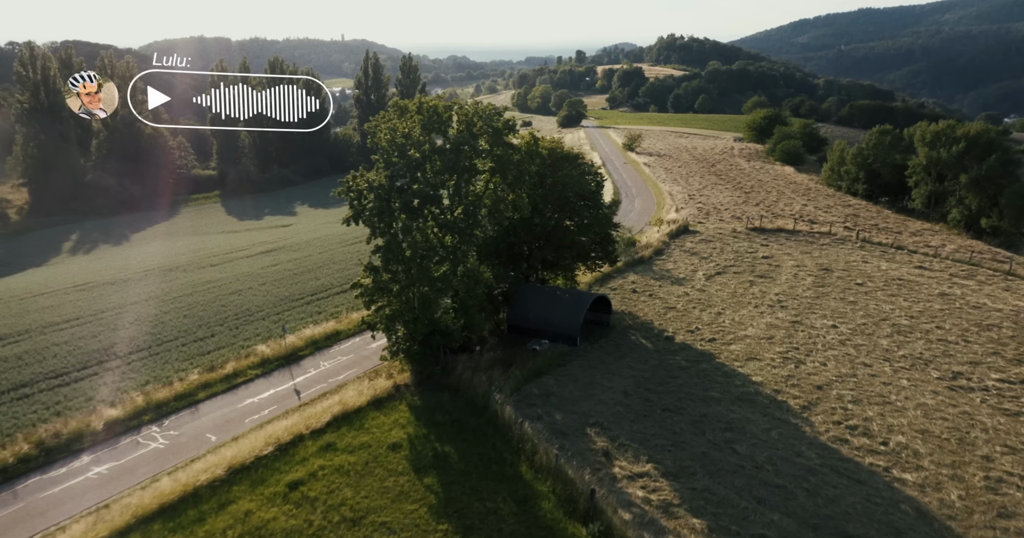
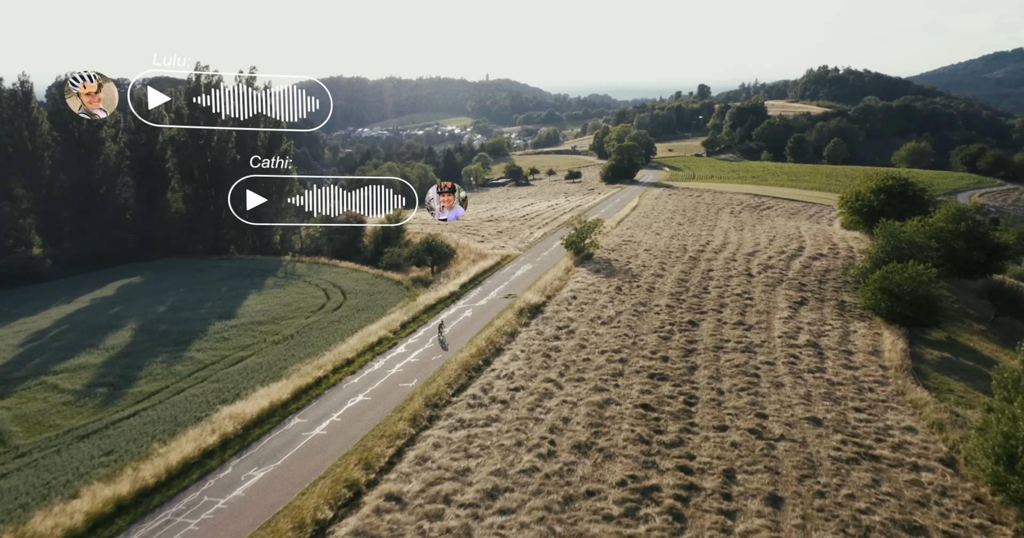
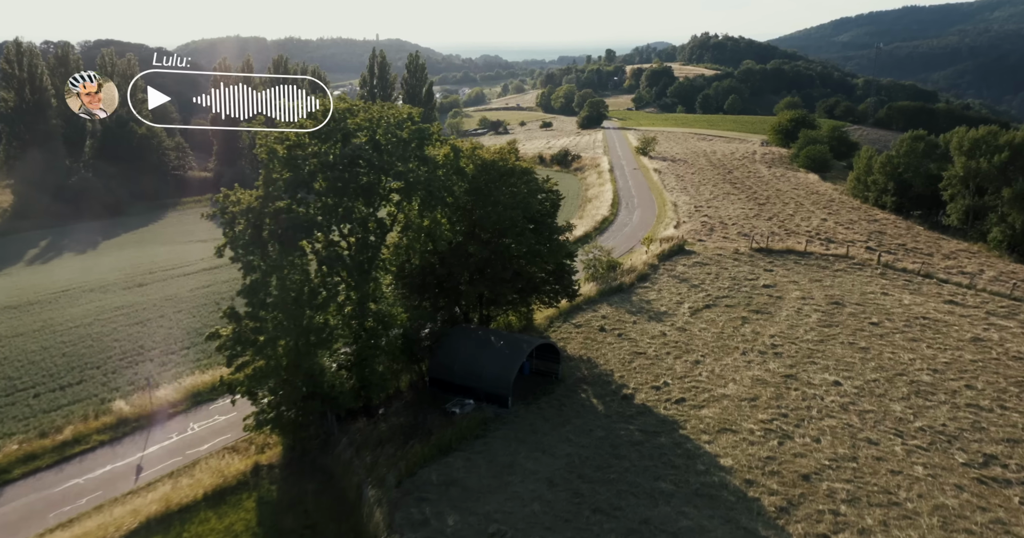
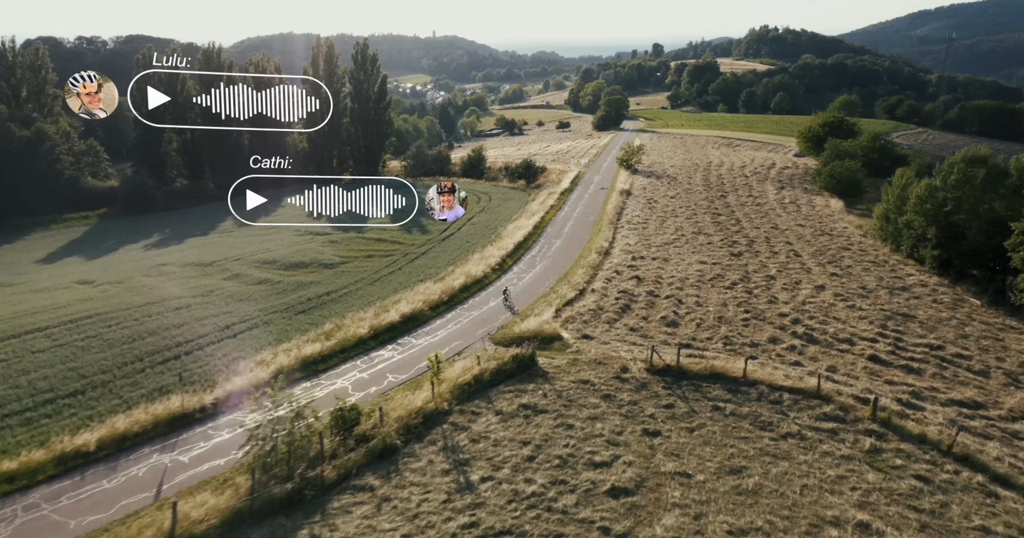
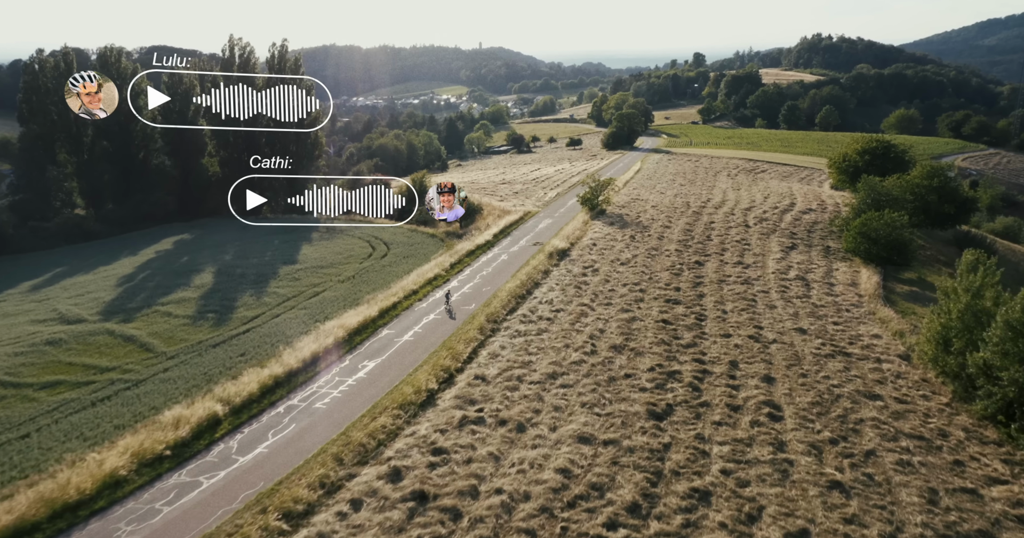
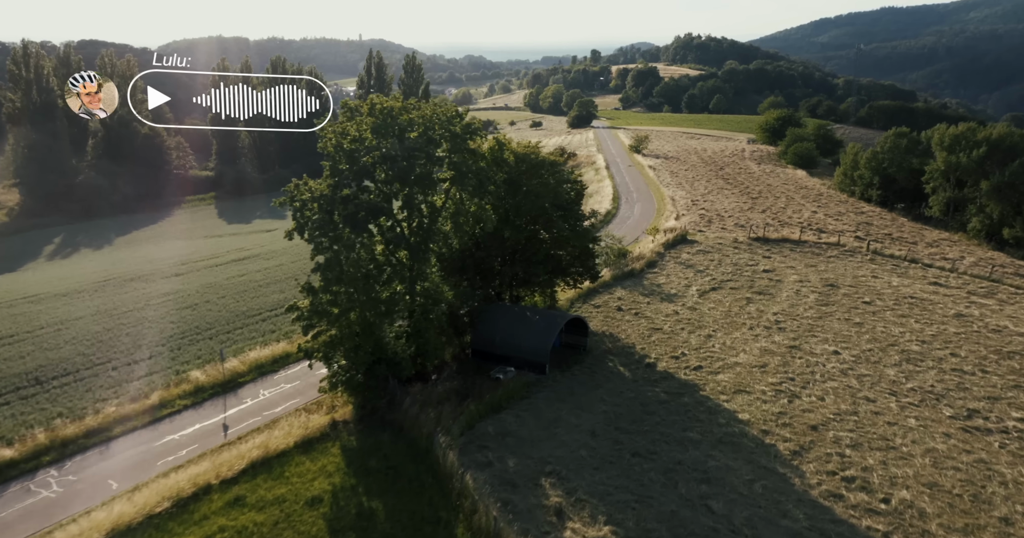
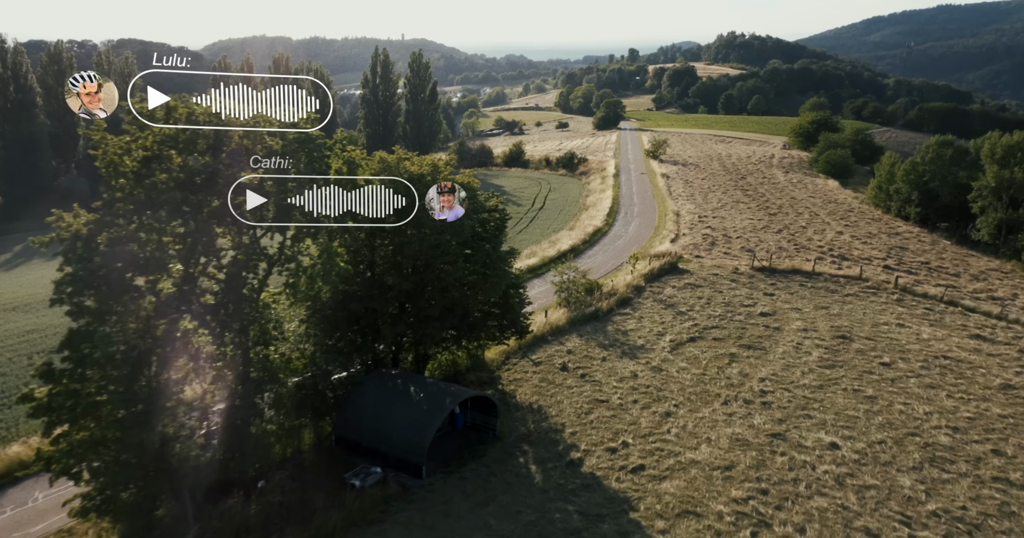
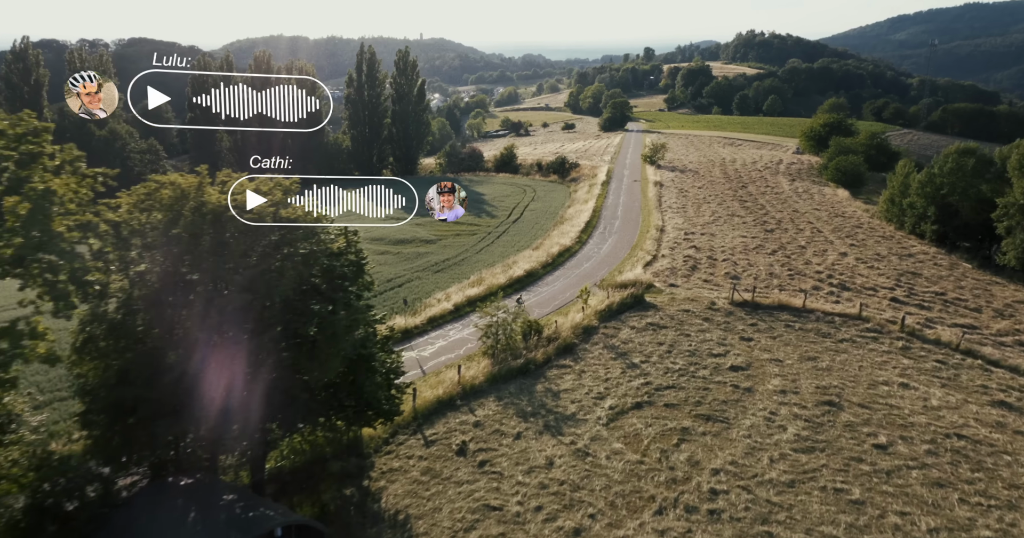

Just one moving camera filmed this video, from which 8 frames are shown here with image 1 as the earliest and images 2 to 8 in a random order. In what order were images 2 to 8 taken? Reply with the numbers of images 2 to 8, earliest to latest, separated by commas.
6, 3, 7, 8, 4, 5, 2
